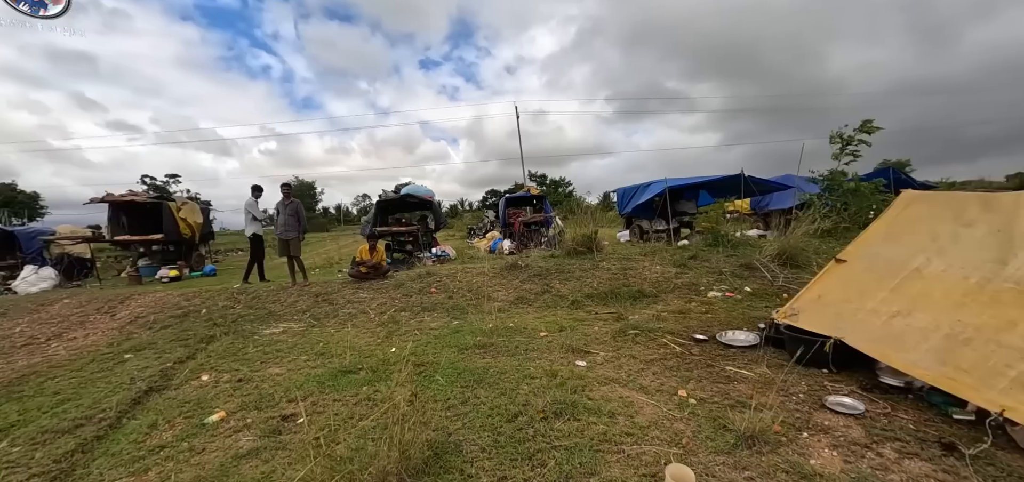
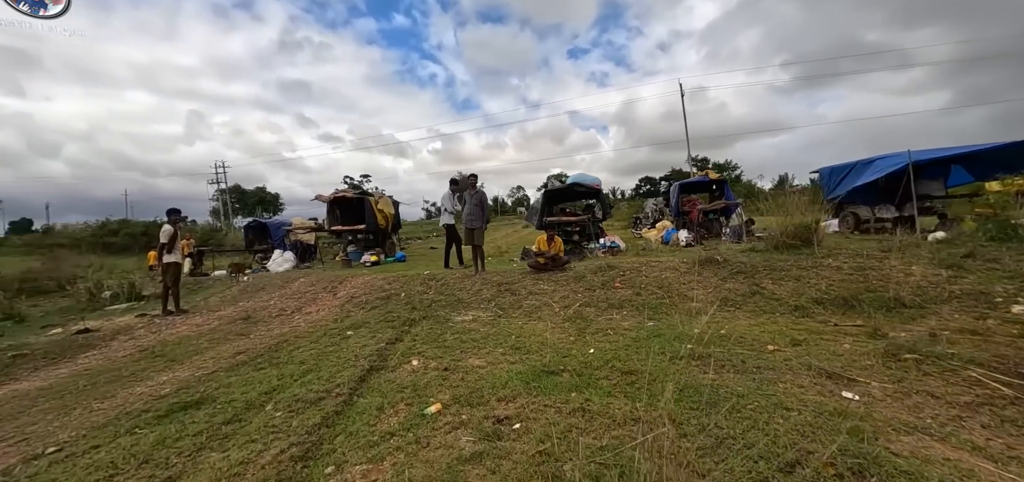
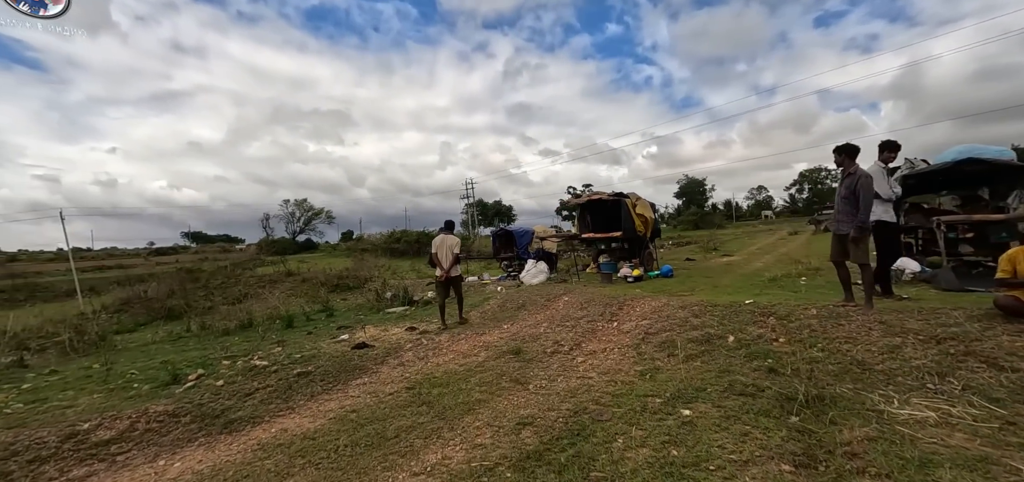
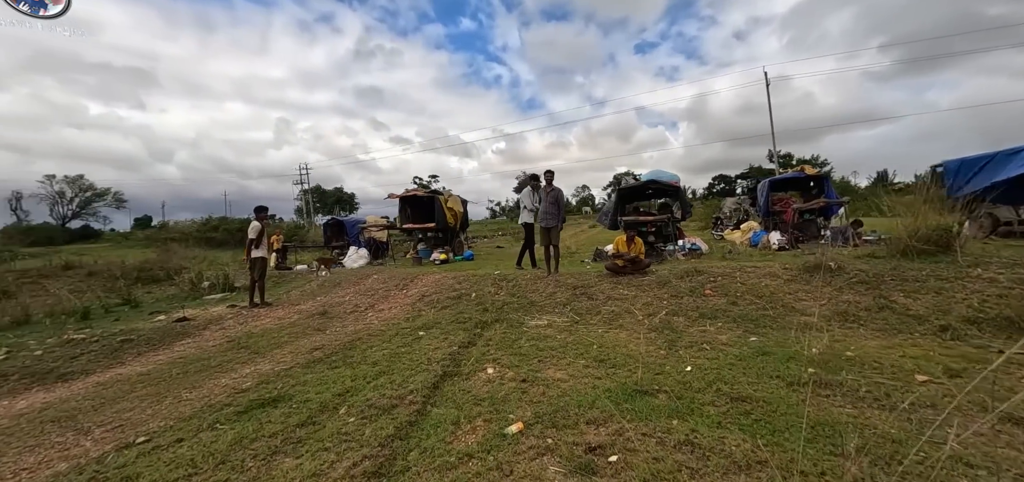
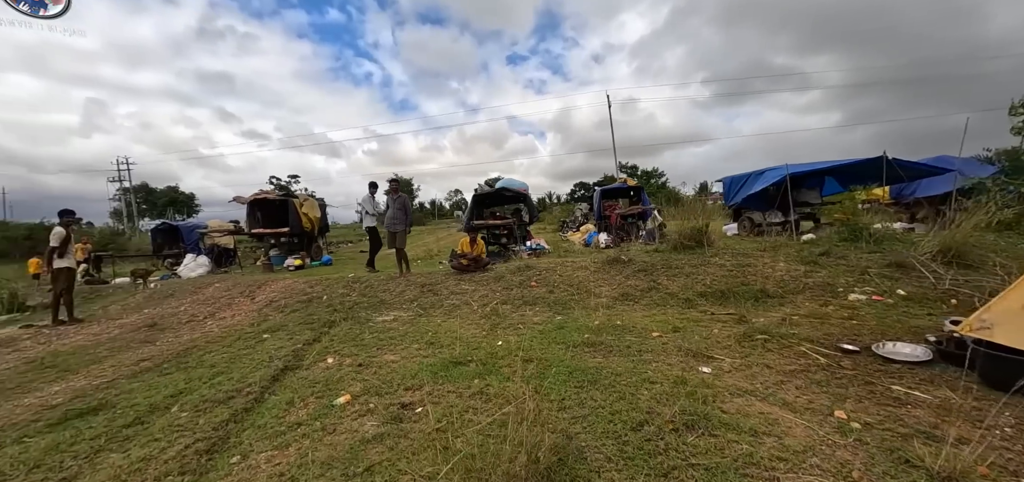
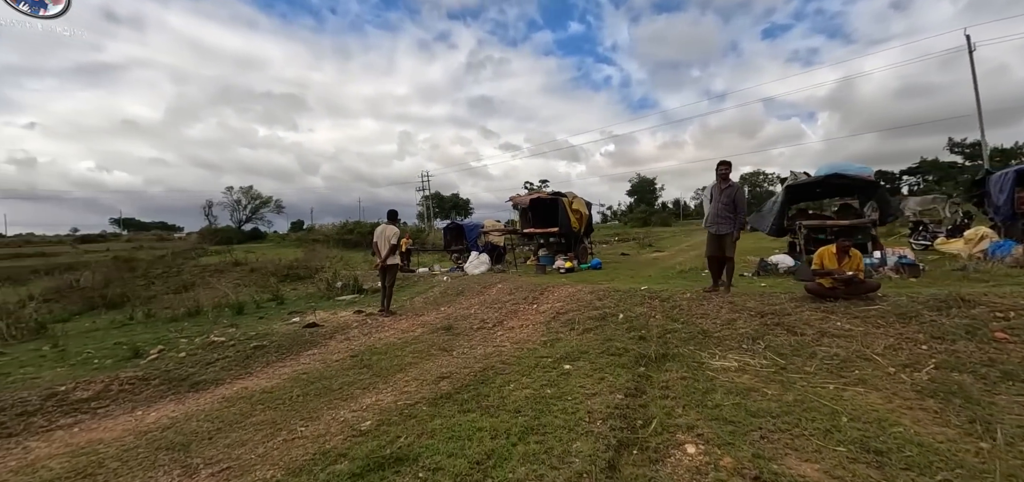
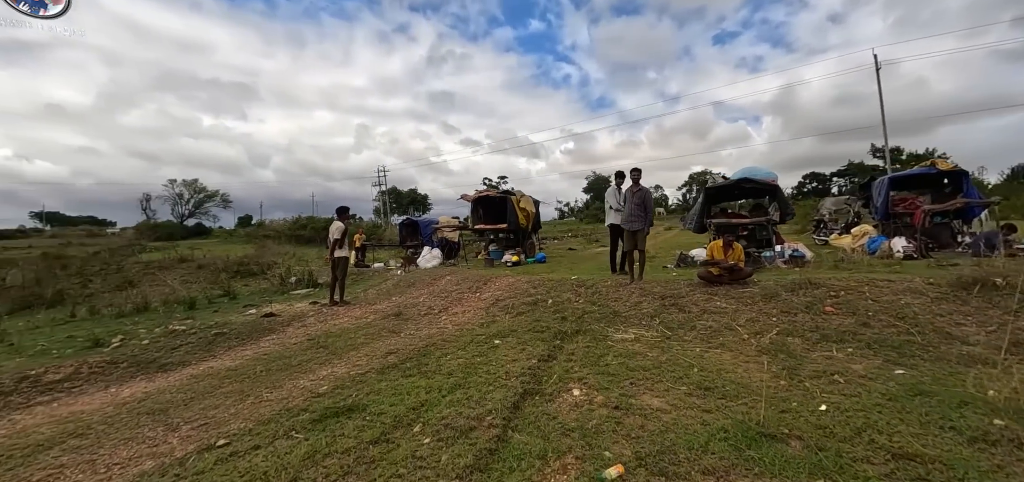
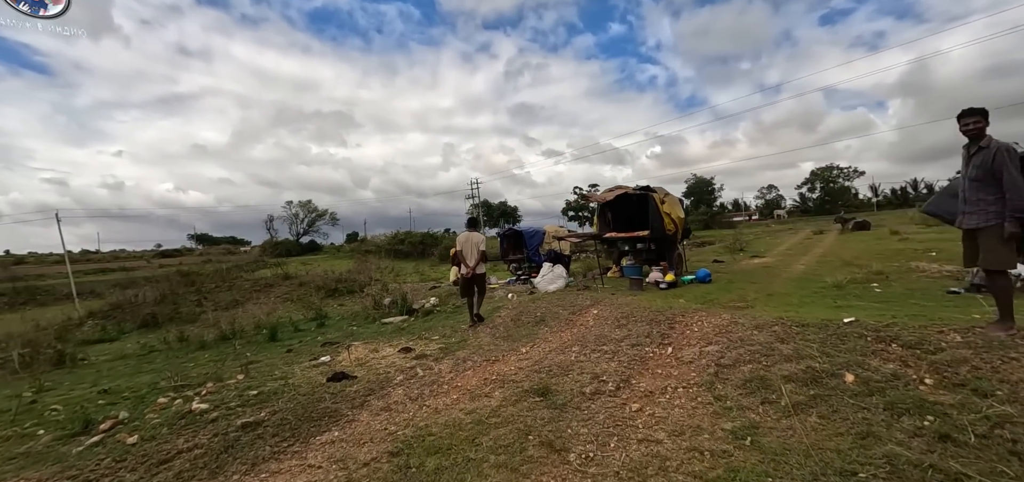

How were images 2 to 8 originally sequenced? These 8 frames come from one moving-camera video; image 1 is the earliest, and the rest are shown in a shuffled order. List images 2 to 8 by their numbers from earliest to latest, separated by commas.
5, 2, 4, 7, 6, 3, 8
